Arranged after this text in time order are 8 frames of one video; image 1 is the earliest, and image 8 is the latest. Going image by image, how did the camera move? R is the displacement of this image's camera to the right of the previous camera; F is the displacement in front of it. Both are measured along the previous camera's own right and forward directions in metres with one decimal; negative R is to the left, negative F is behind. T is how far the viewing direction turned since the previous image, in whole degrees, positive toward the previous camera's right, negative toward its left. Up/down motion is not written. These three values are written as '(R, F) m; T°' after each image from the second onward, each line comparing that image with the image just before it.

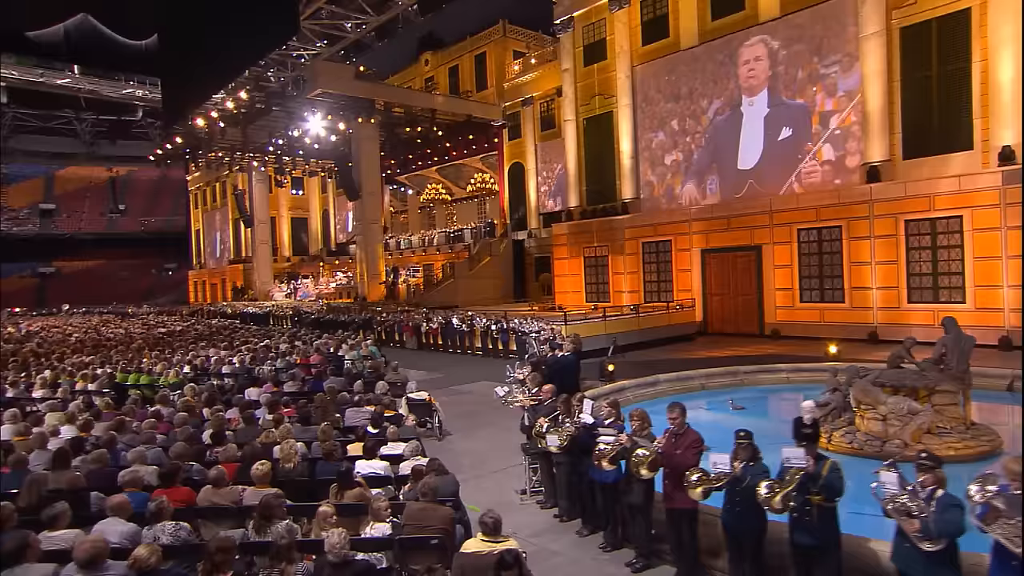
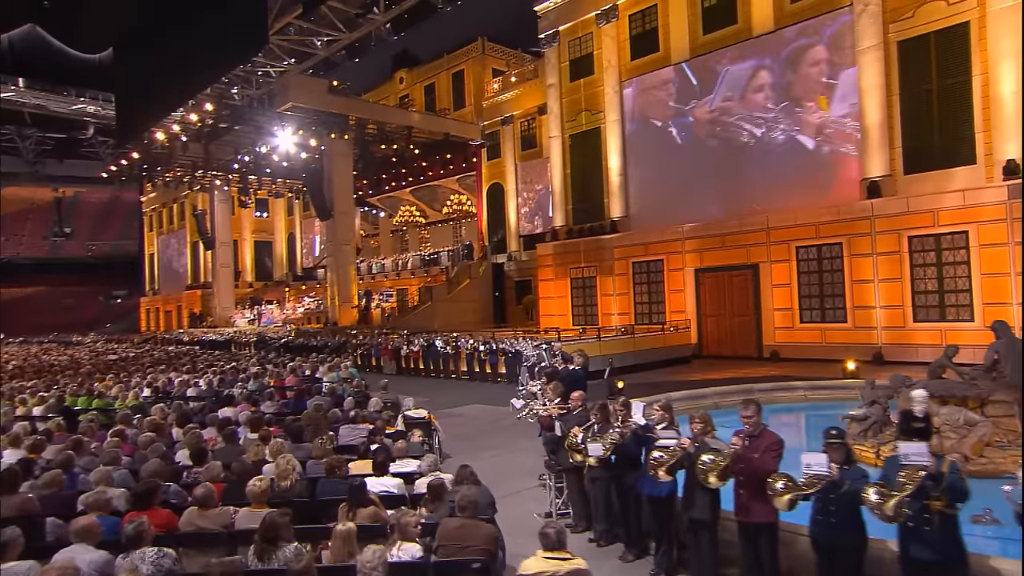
(-1.0, +1.3) m; +3°
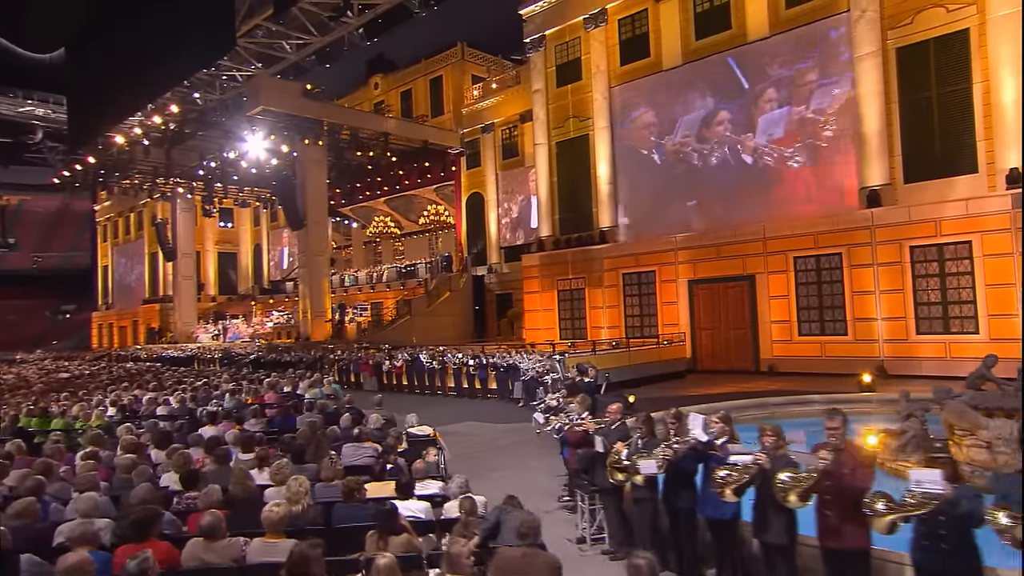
(-0.9, +1.0) m; +3°
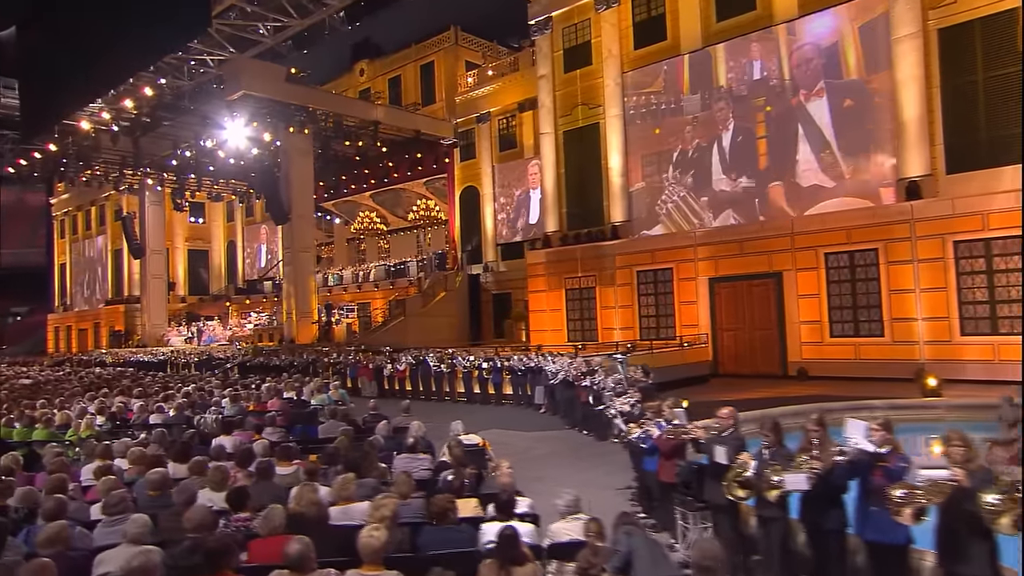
(-1.4, +1.5) m; +3°
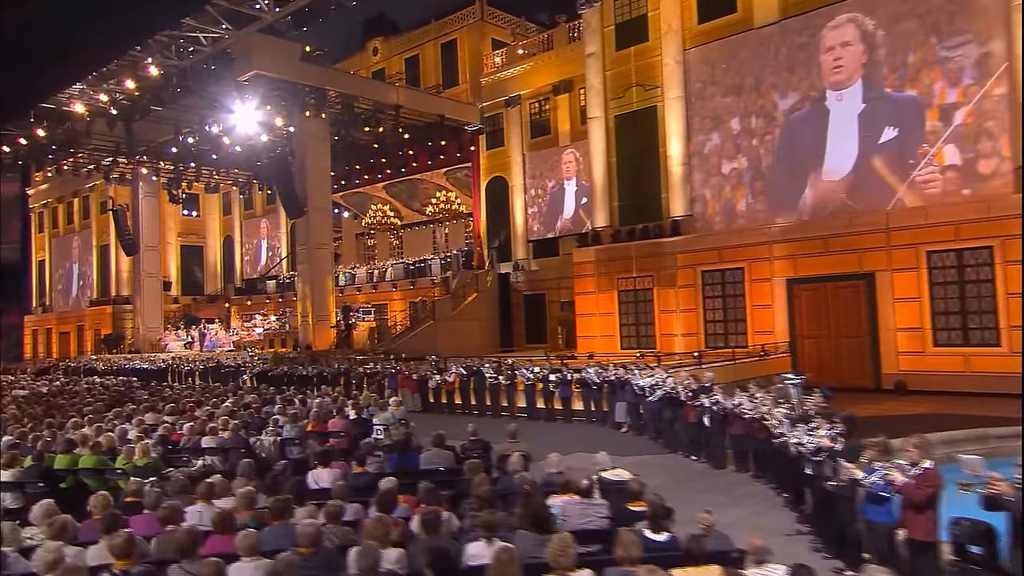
(-2.0, +2.2) m; +3°
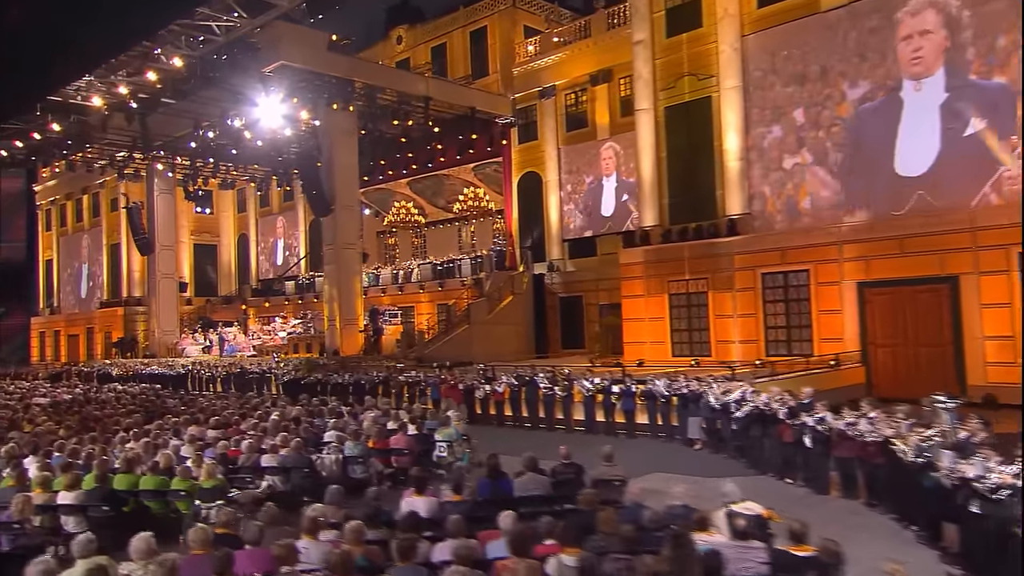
(-1.1, +1.2) m; 0°
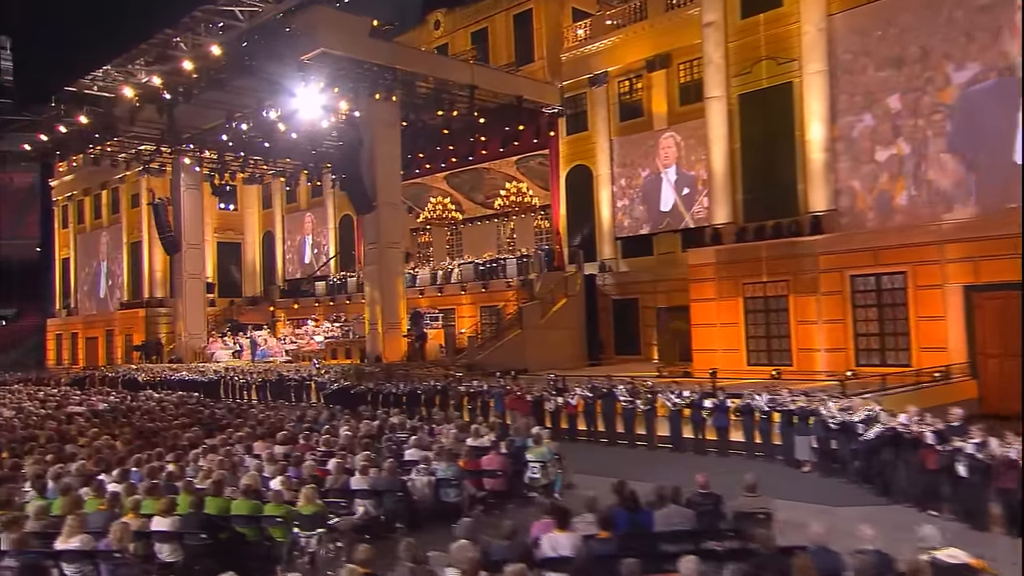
(-1.3, +1.5) m; 0°
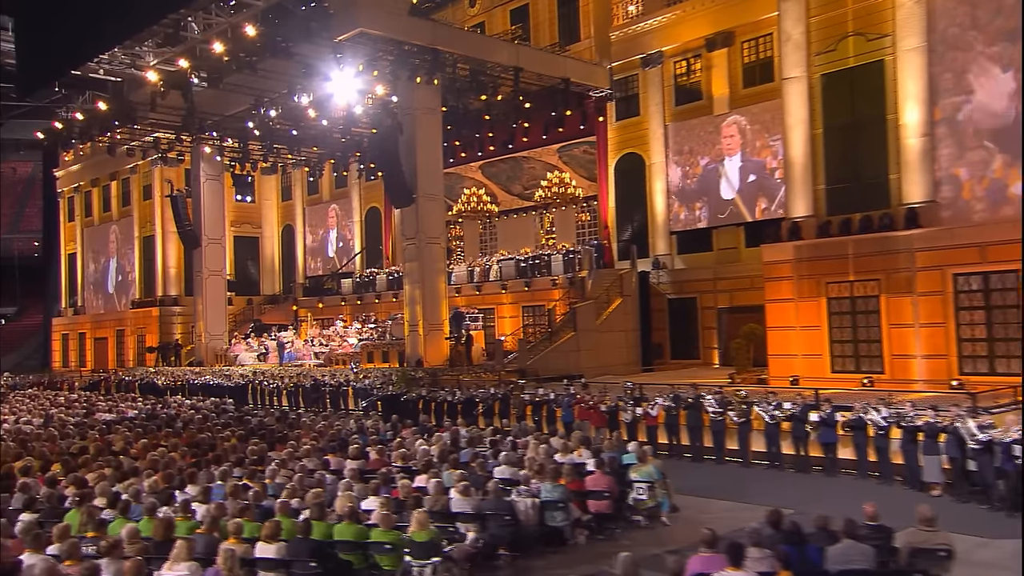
(-1.2, +1.6) m; 0°
